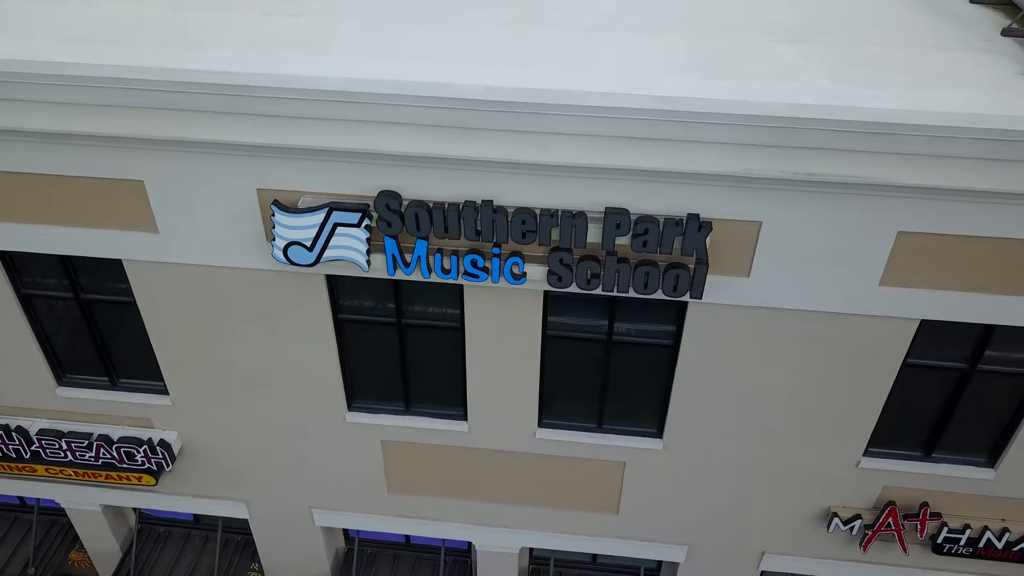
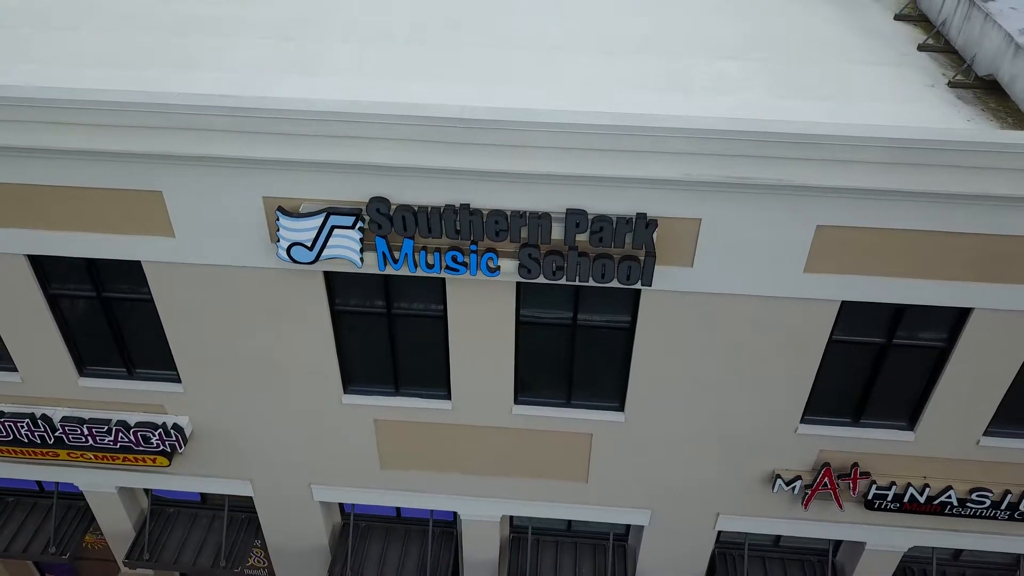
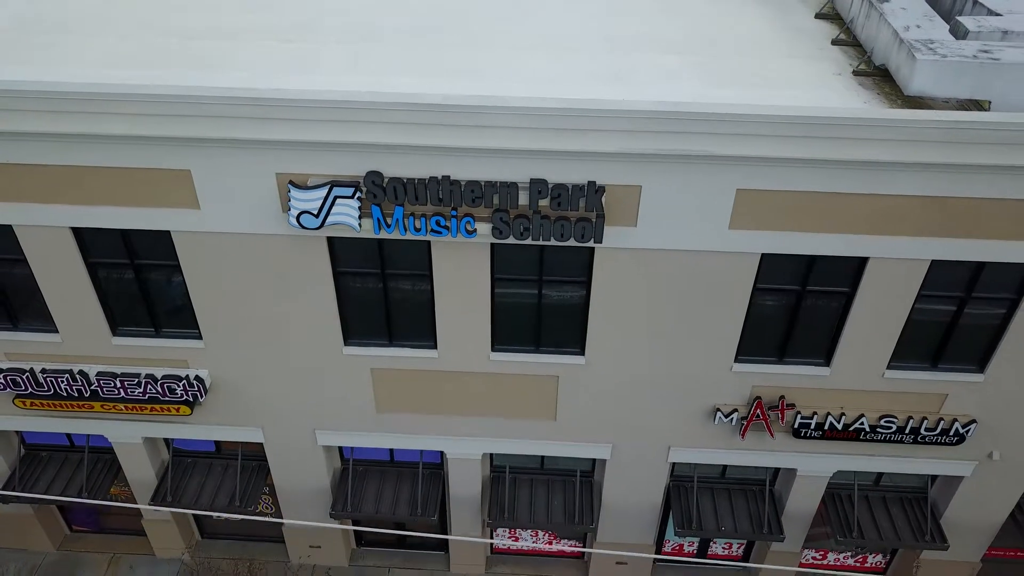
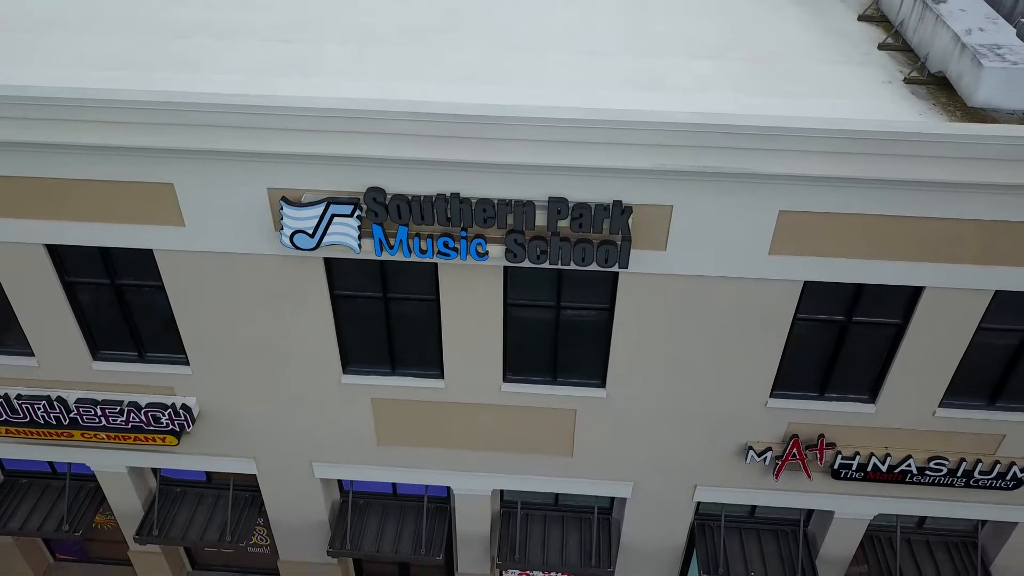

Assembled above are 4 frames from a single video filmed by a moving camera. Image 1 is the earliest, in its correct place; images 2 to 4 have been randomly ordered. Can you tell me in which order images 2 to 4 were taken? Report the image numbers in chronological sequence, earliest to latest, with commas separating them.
2, 4, 3
